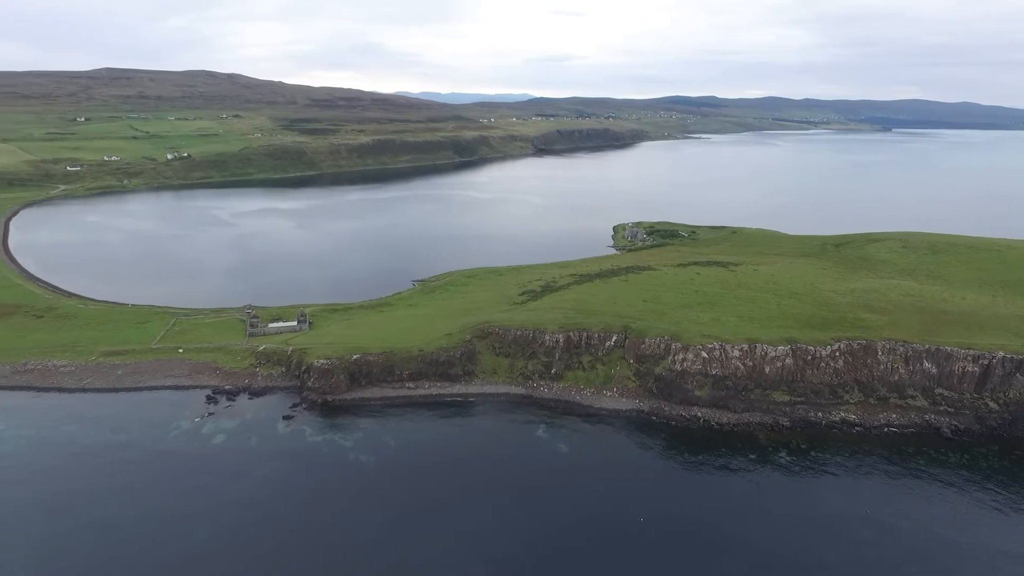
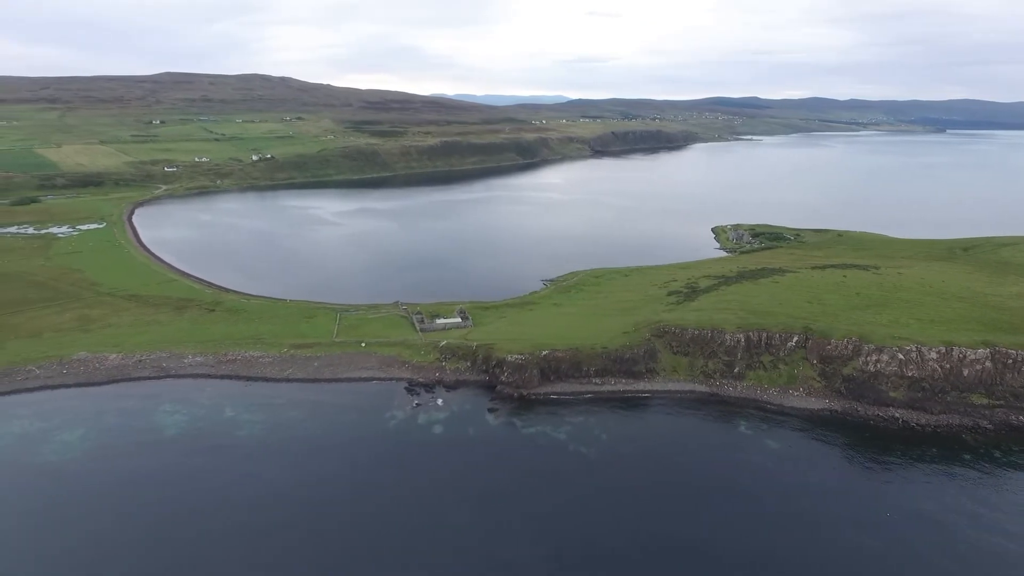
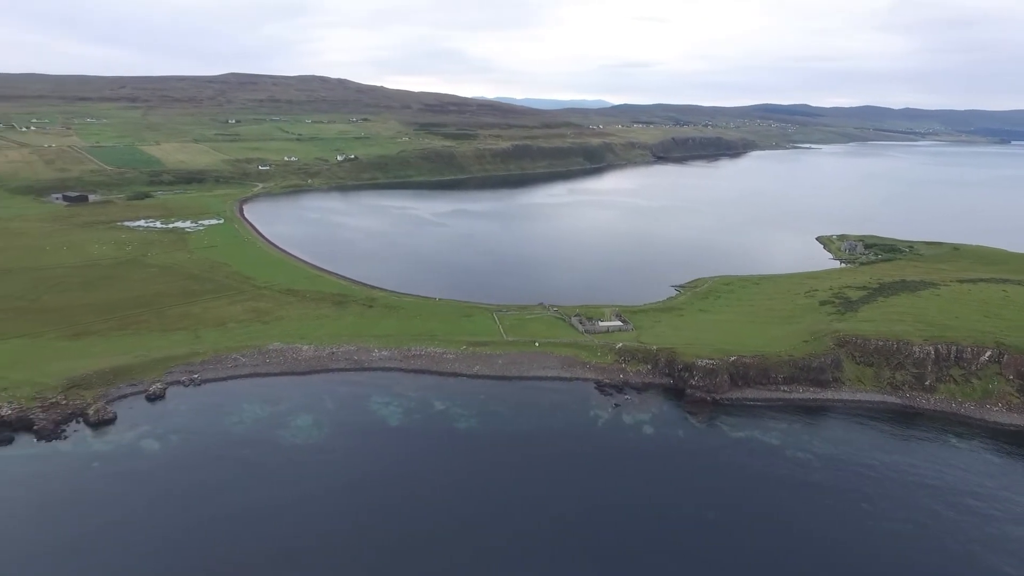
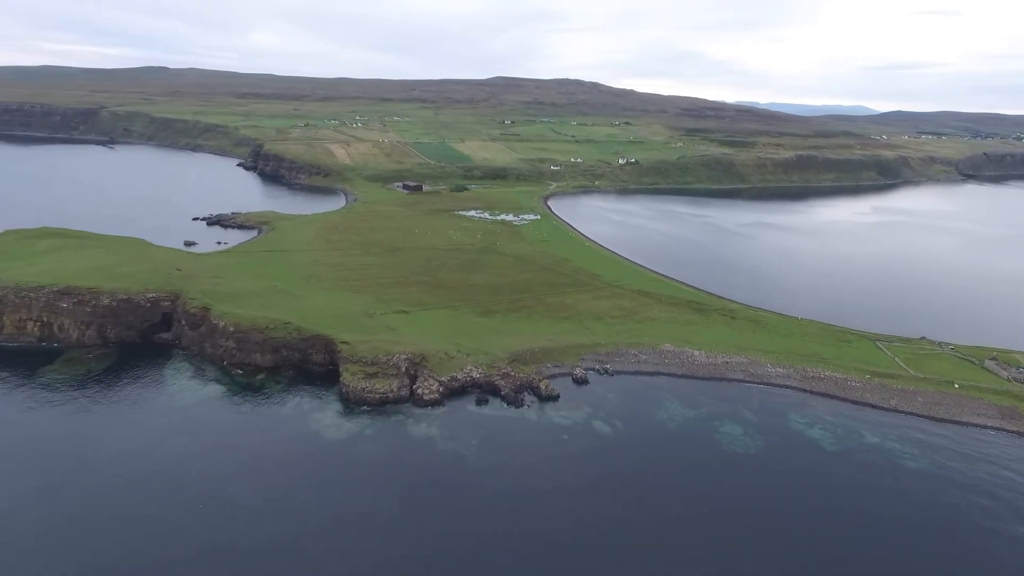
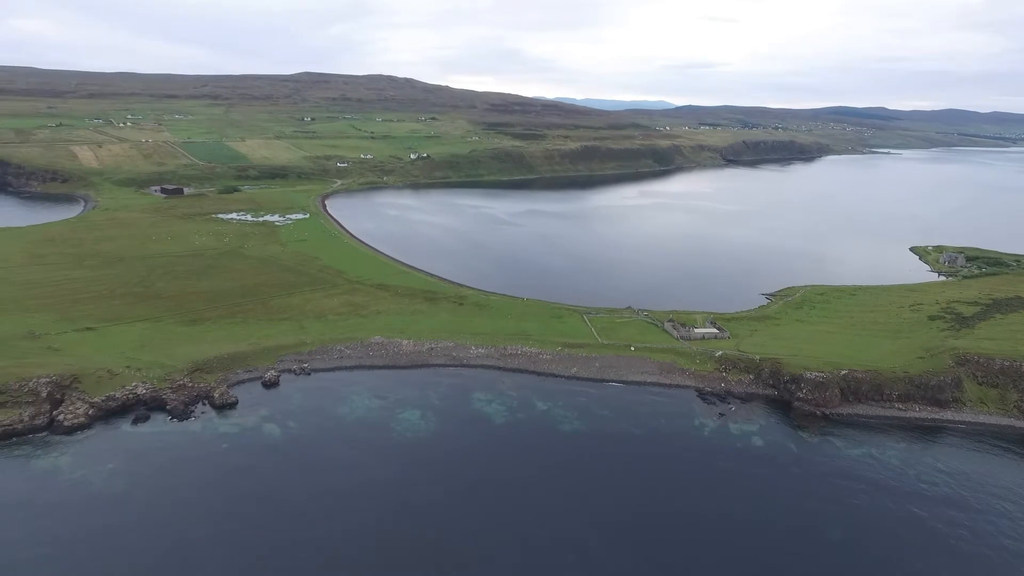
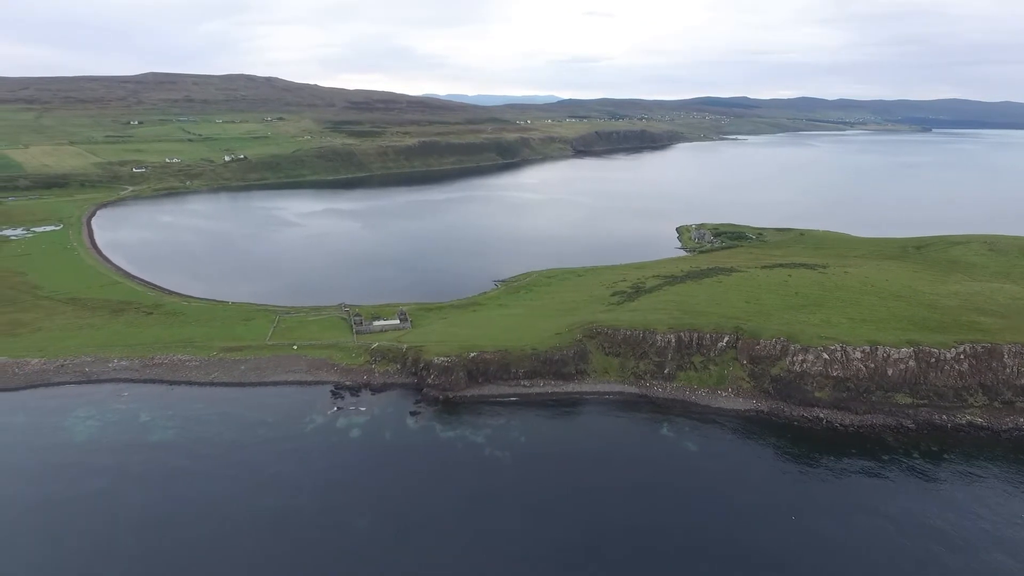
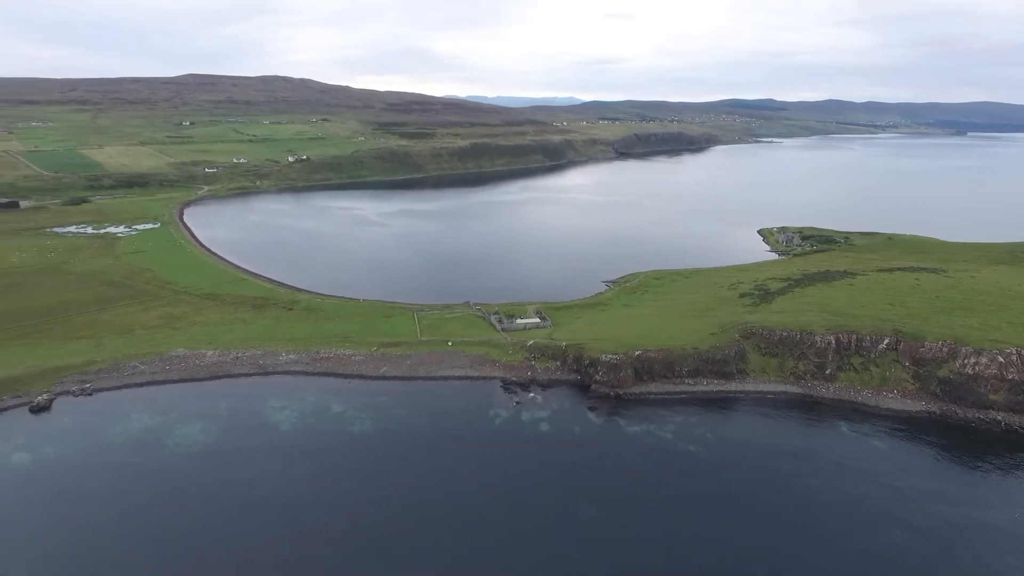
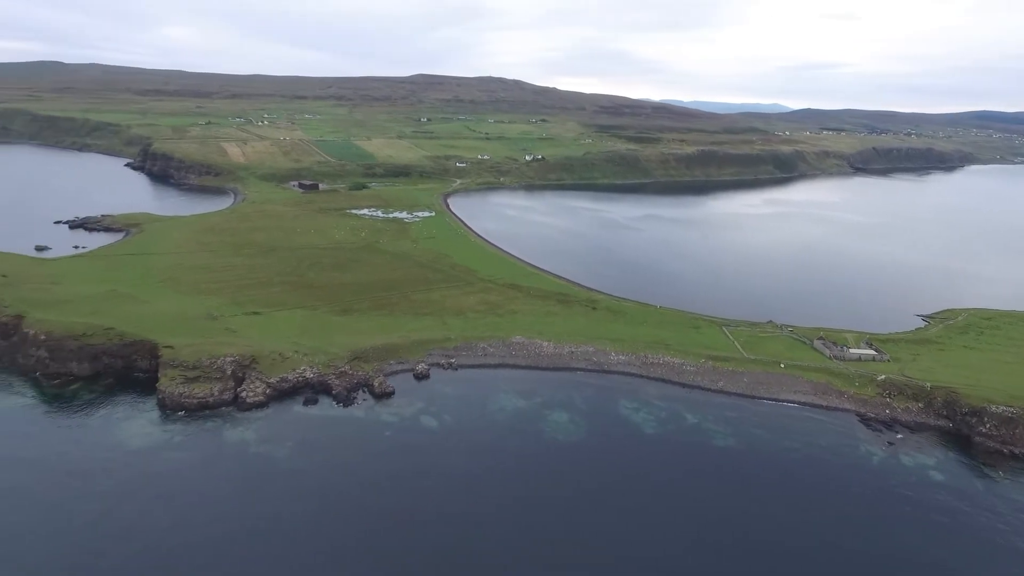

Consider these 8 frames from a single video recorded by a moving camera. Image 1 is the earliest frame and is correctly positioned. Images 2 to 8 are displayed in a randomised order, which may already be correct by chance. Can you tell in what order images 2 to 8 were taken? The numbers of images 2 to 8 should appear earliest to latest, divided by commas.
6, 2, 7, 3, 5, 8, 4
